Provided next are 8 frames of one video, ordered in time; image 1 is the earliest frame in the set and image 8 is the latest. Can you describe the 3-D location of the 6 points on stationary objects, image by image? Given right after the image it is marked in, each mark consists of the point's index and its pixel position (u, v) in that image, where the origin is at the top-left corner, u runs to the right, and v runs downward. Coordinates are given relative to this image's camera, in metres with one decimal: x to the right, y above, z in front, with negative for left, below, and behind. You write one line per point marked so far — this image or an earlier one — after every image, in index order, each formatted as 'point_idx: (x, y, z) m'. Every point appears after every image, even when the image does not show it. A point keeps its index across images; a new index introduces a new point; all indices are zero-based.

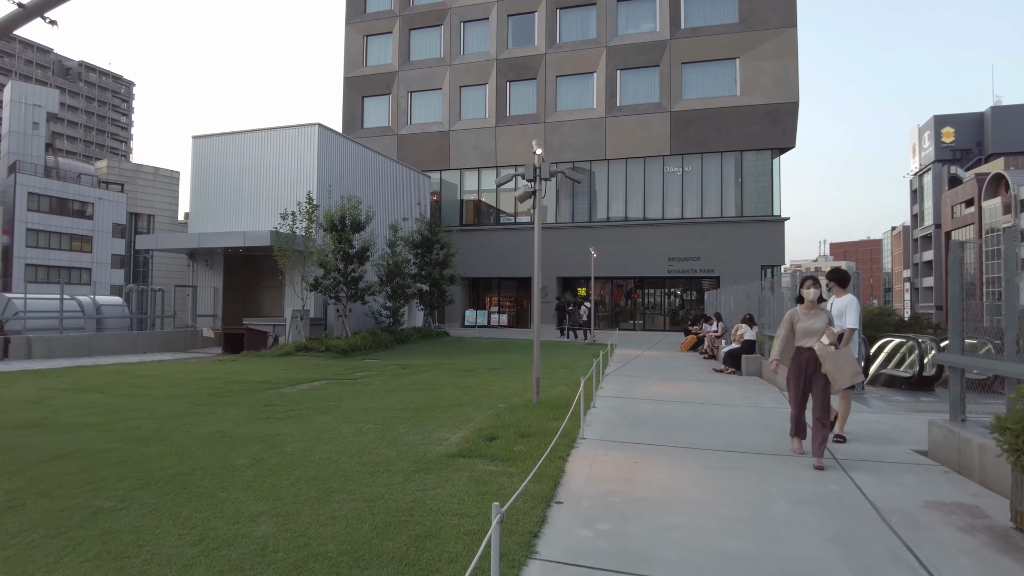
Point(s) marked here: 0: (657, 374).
0: (+3.0, -1.8, +13.3) m
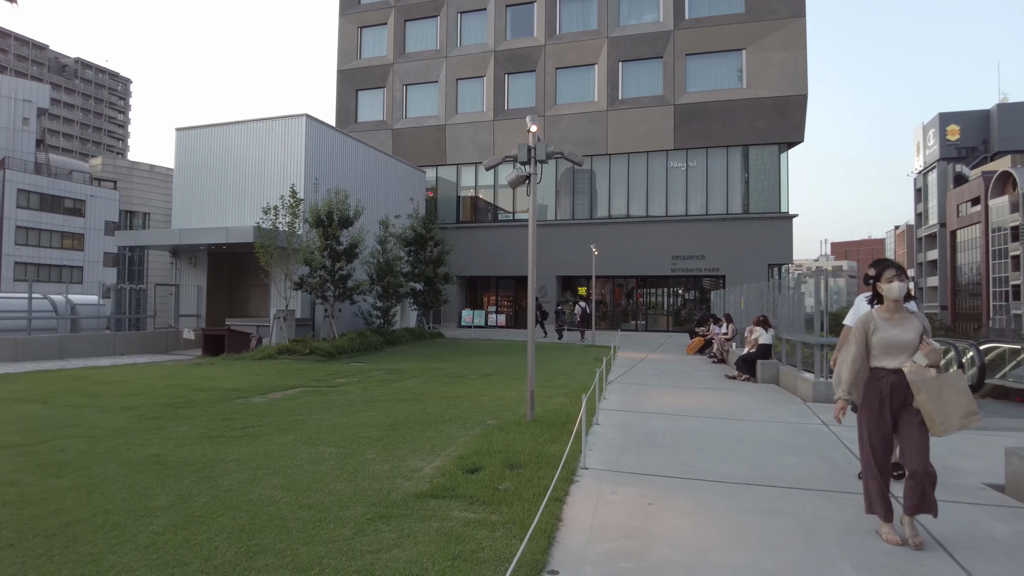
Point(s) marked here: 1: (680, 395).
0: (+2.9, -1.8, +12.2) m
1: (+2.7, -1.7, +10.5) m
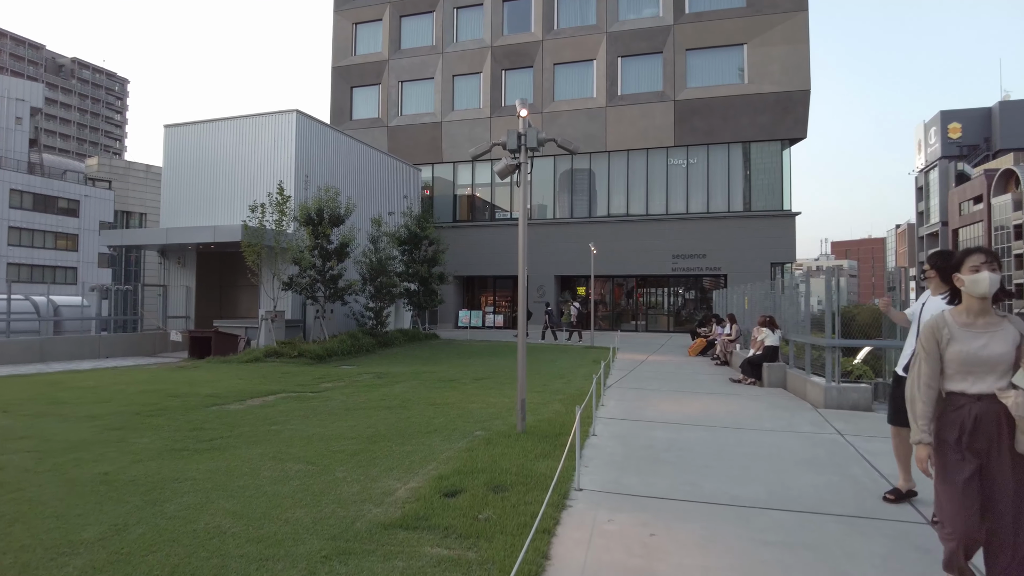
0: (+2.8, -1.7, +11.6) m
1: (+2.6, -1.7, +9.8) m
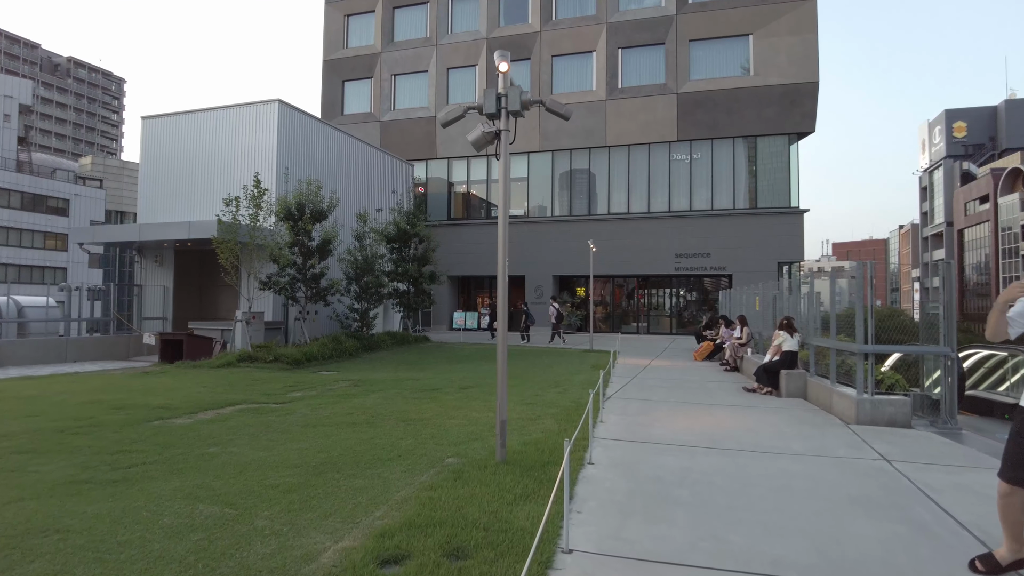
0: (+2.6, -1.7, +10.4) m
1: (+2.4, -1.7, +8.6) m
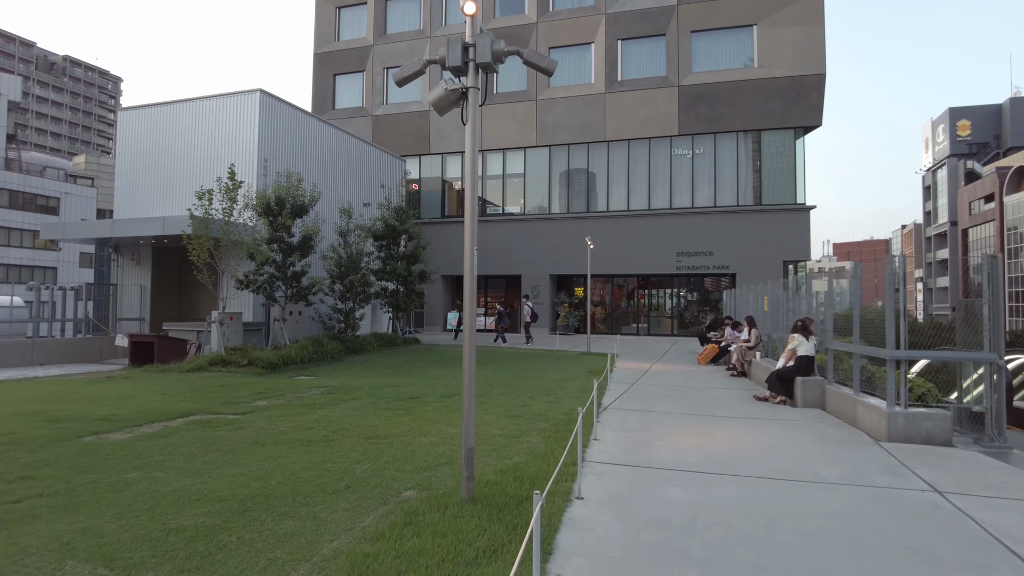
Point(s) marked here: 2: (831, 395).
0: (+2.4, -1.7, +9.3) m
1: (+2.2, -1.7, +7.5) m
2: (+4.5, -1.5, +9.2) m
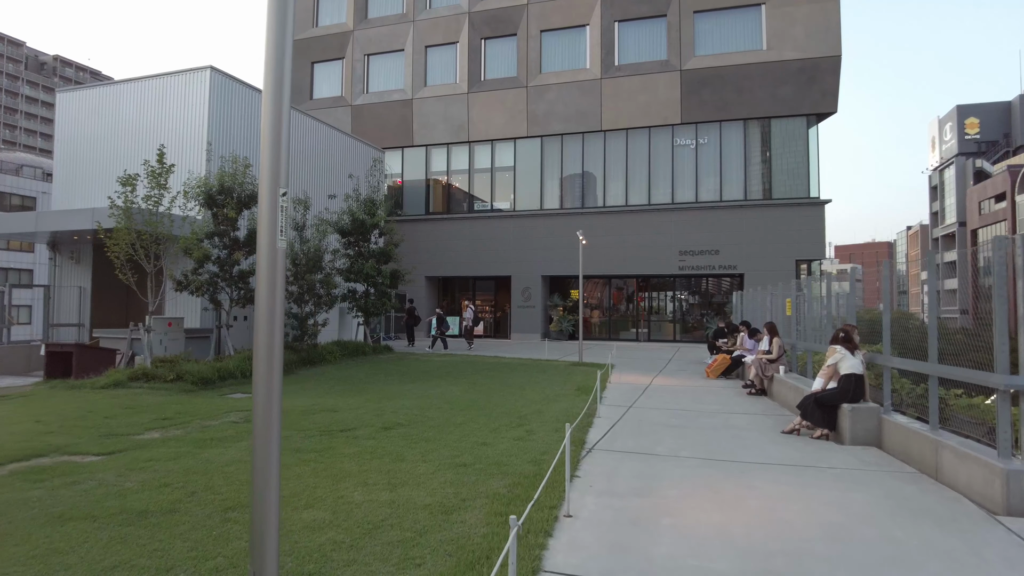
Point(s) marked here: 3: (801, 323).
0: (+1.9, -1.7, +6.9) m
1: (+1.7, -1.6, +5.2) m
2: (+4.0, -1.5, +6.8) m
3: (+5.2, -0.6, +11.7) m
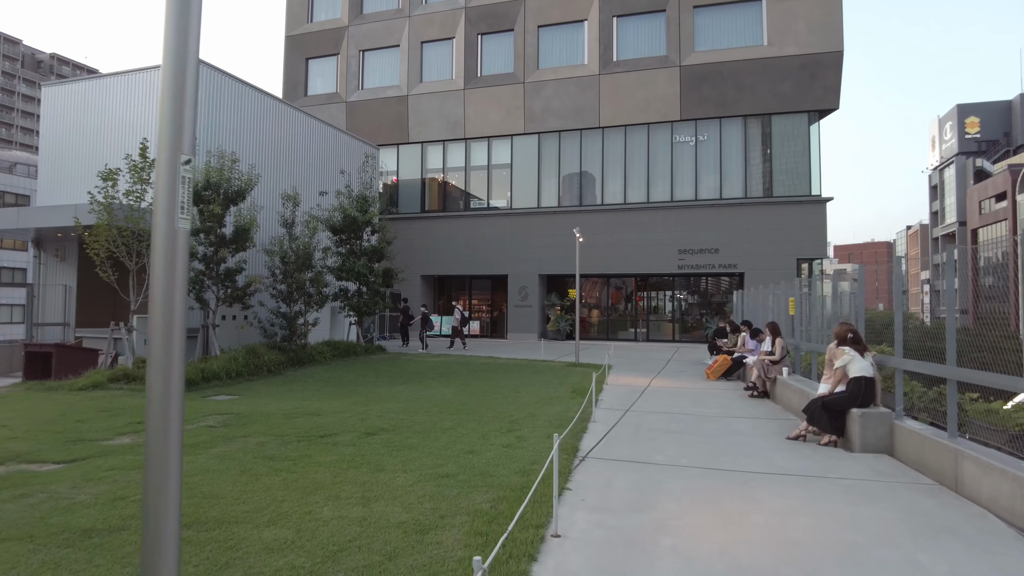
0: (+1.8, -1.6, +6.5) m
1: (+1.6, -1.6, +4.8) m
2: (+3.9, -1.5, +6.4) m
3: (+5.1, -0.6, +11.3) m
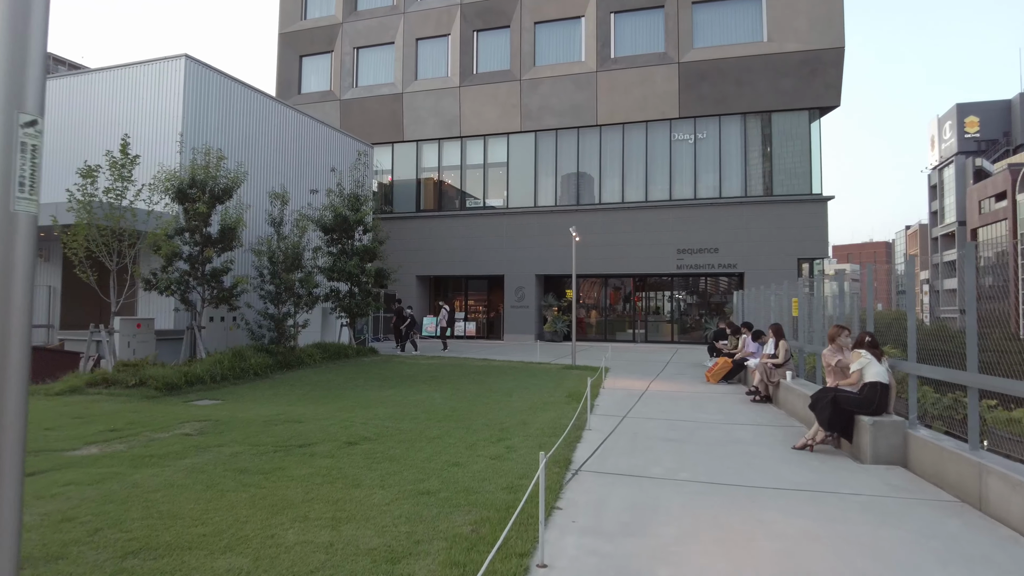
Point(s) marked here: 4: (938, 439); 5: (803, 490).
0: (+1.7, -1.7, +6.1) m
1: (+1.5, -1.6, +4.3) m
2: (+3.8, -1.5, +6.0) m
3: (+5.0, -0.6, +10.9) m
4: (+3.8, -1.4, +5.8) m
5: (+2.4, -1.7, +5.4) m
